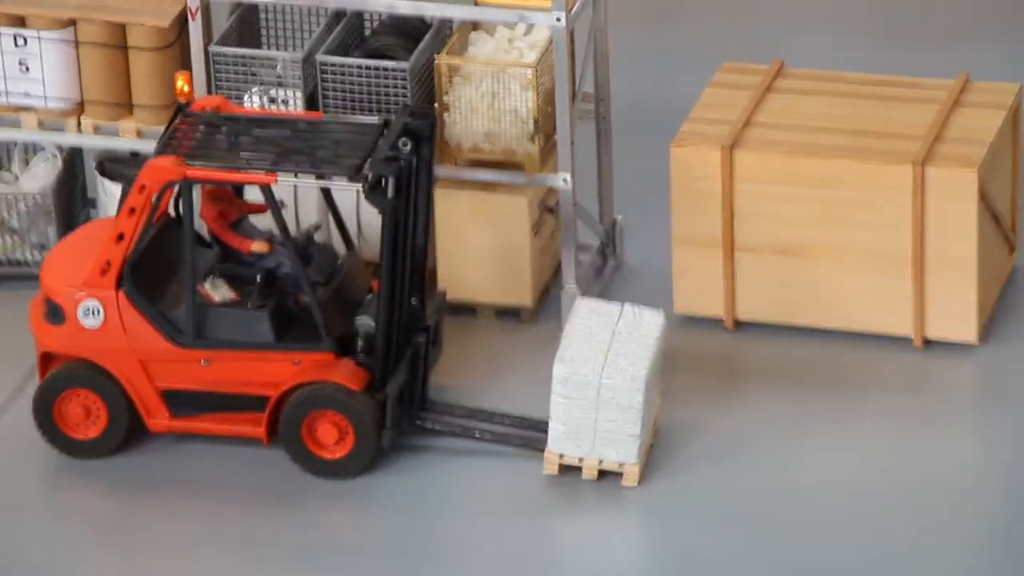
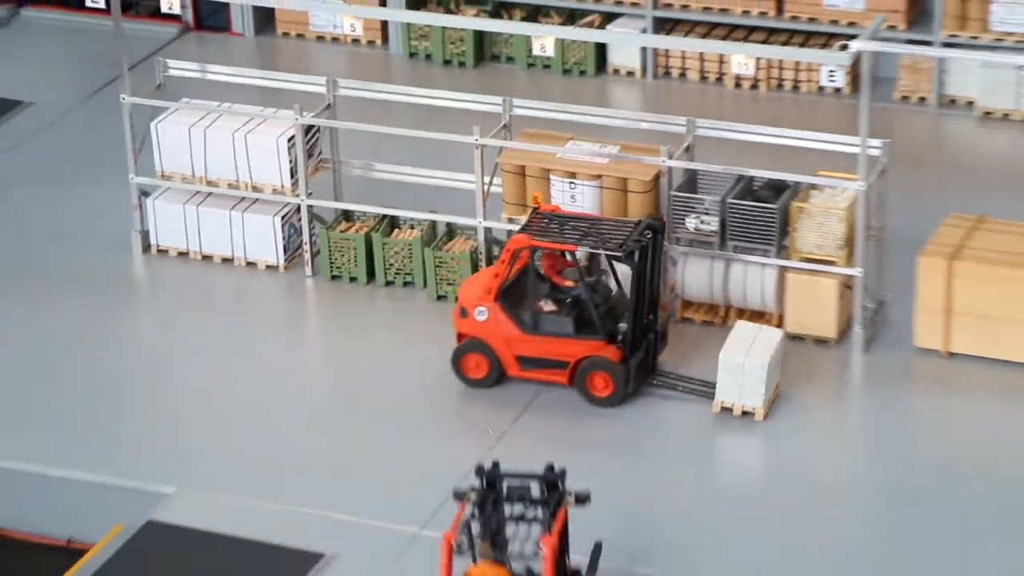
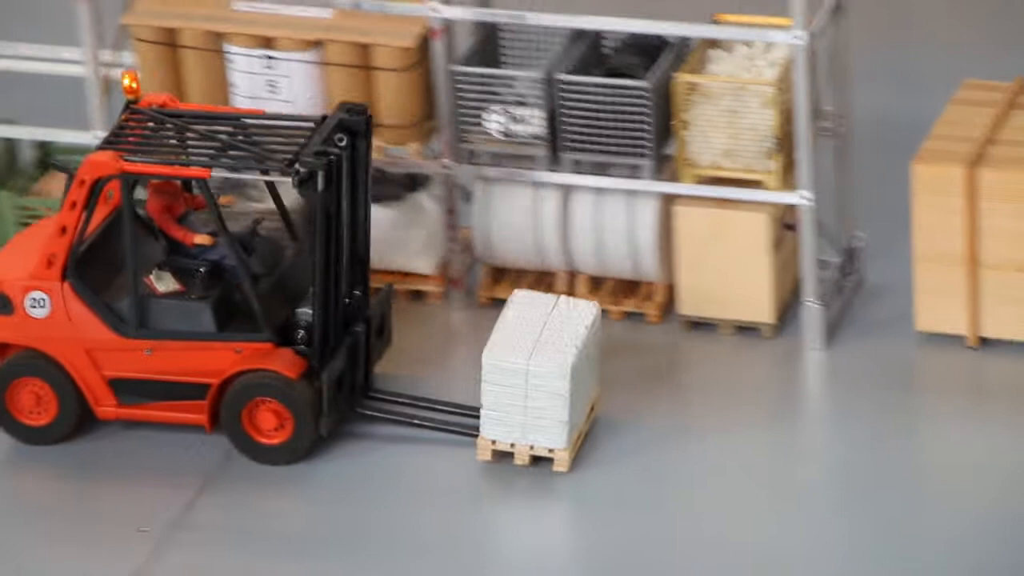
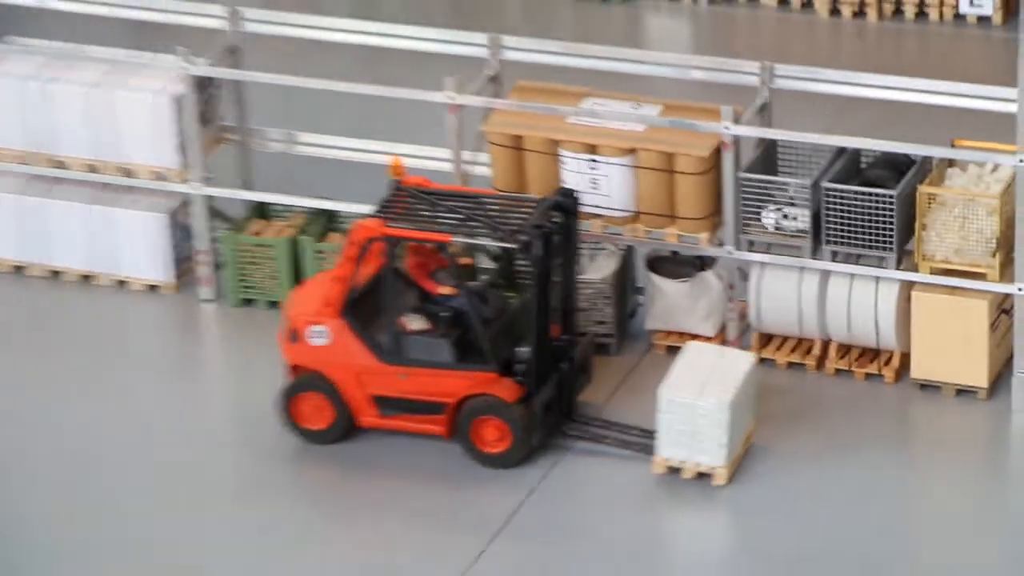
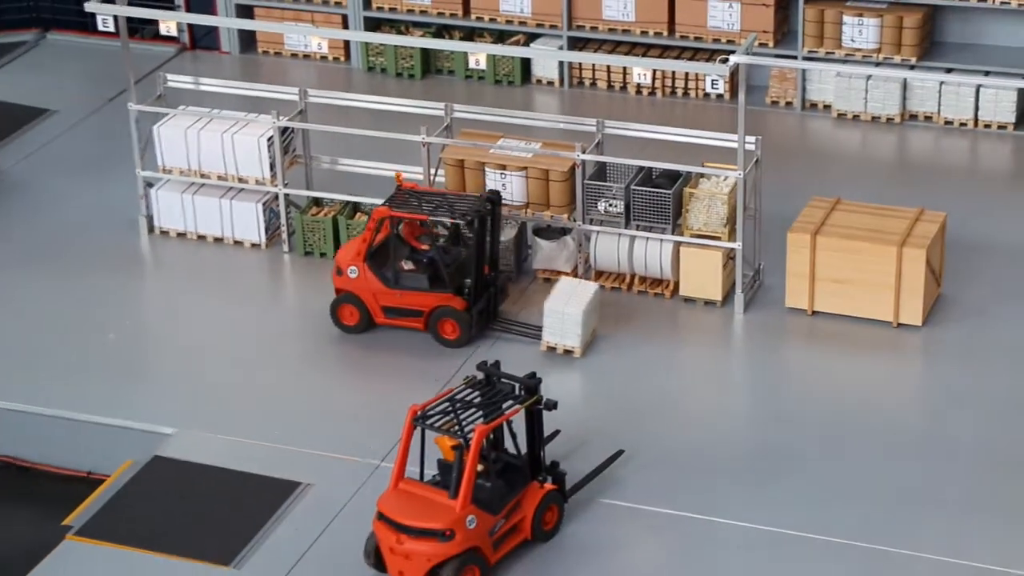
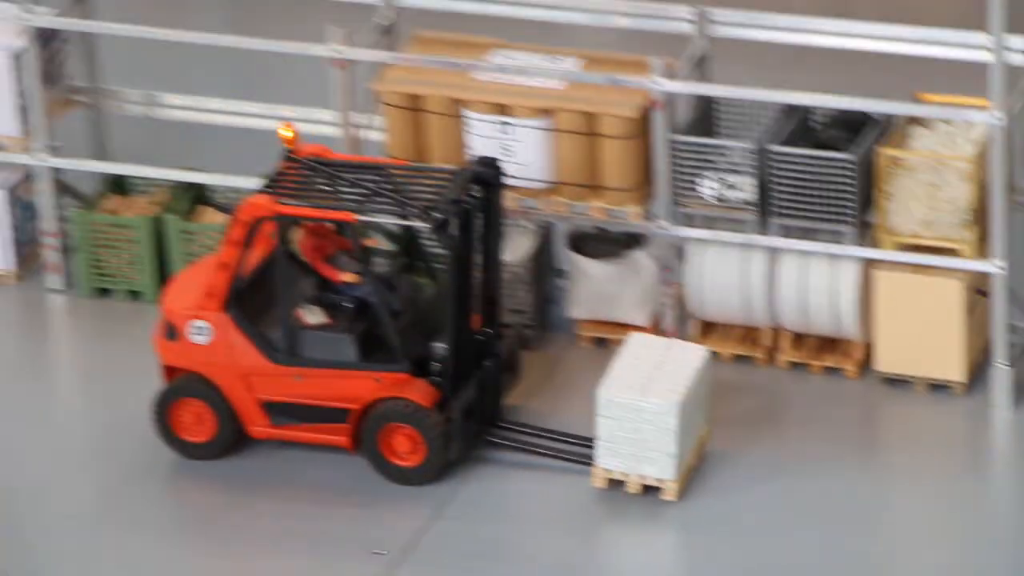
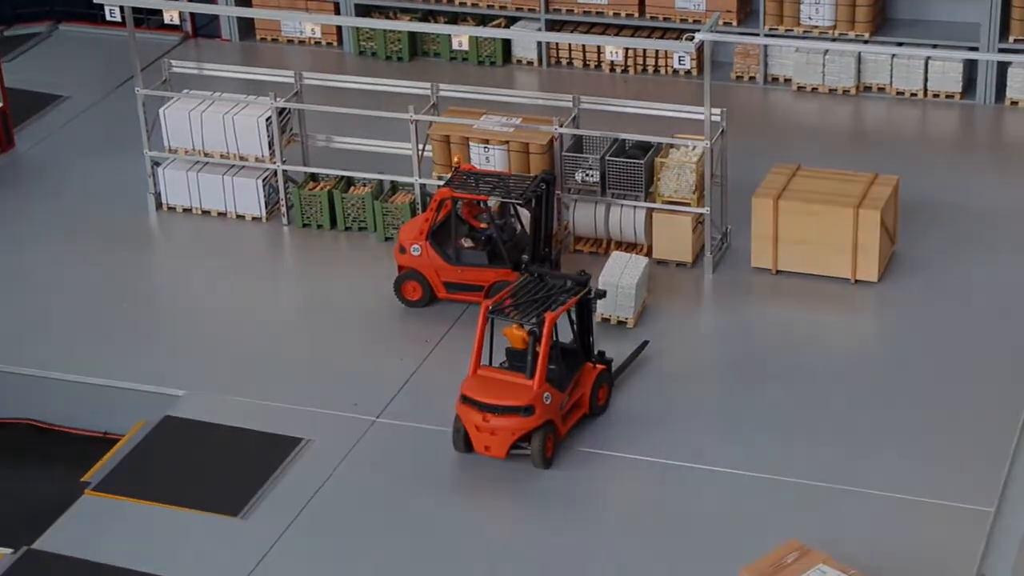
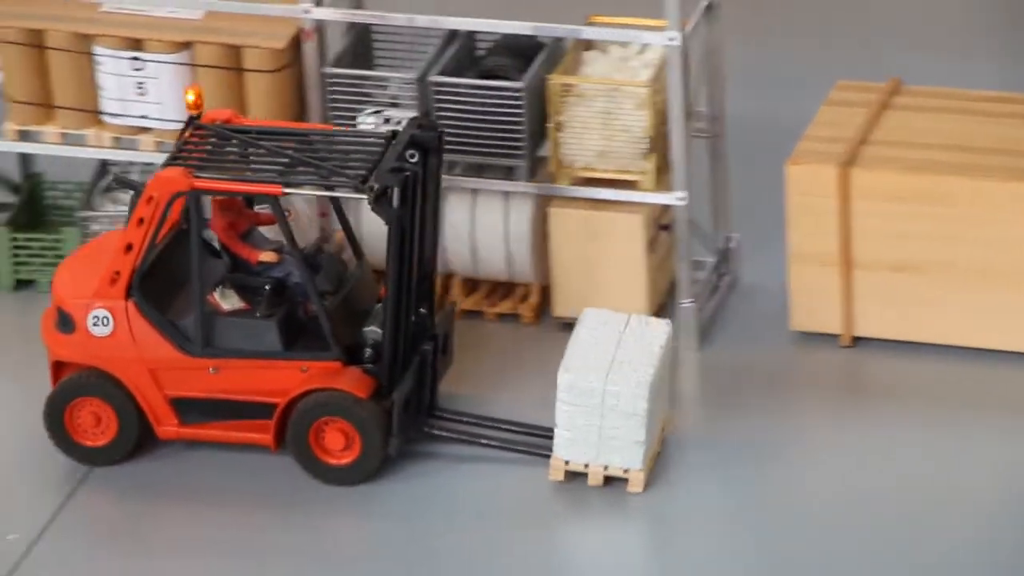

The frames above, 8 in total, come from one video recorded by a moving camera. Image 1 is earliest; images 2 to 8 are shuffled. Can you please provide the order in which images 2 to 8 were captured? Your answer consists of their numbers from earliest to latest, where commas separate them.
8, 3, 6, 4, 2, 5, 7
